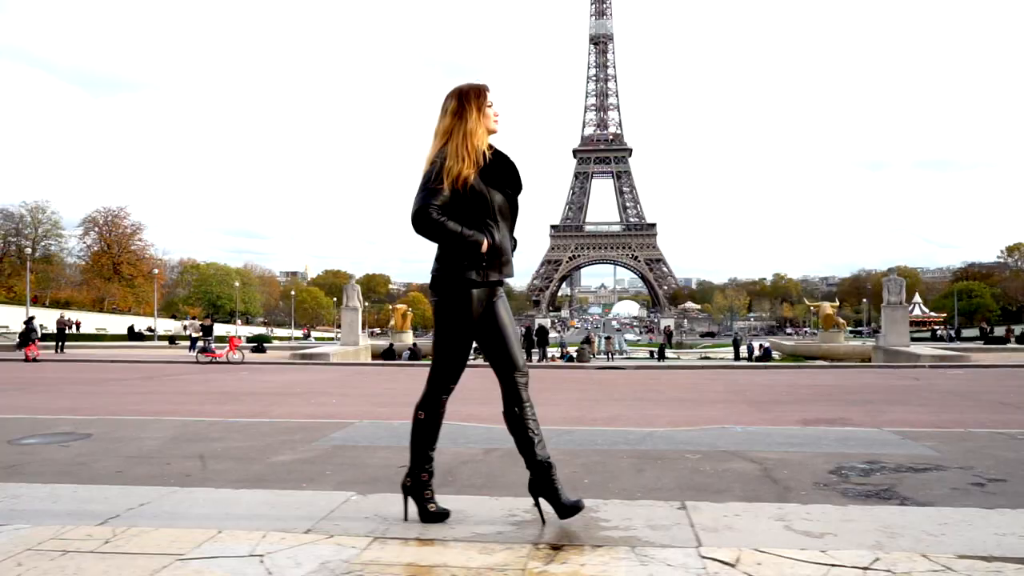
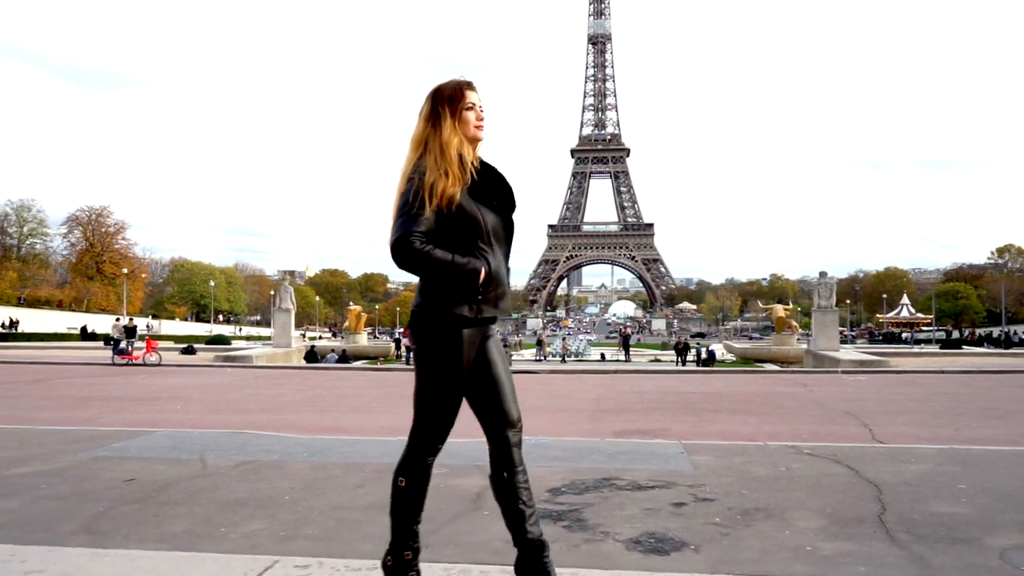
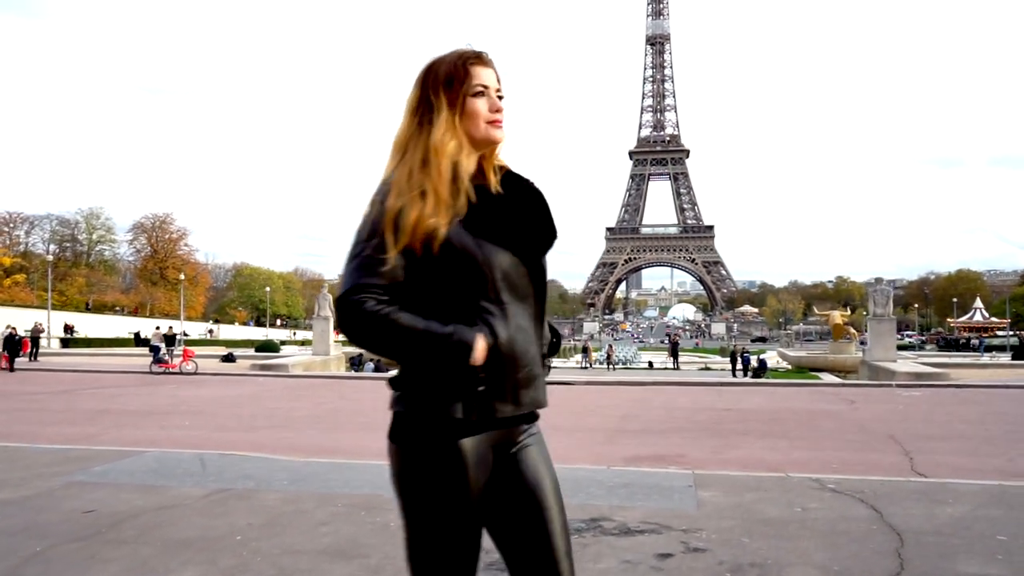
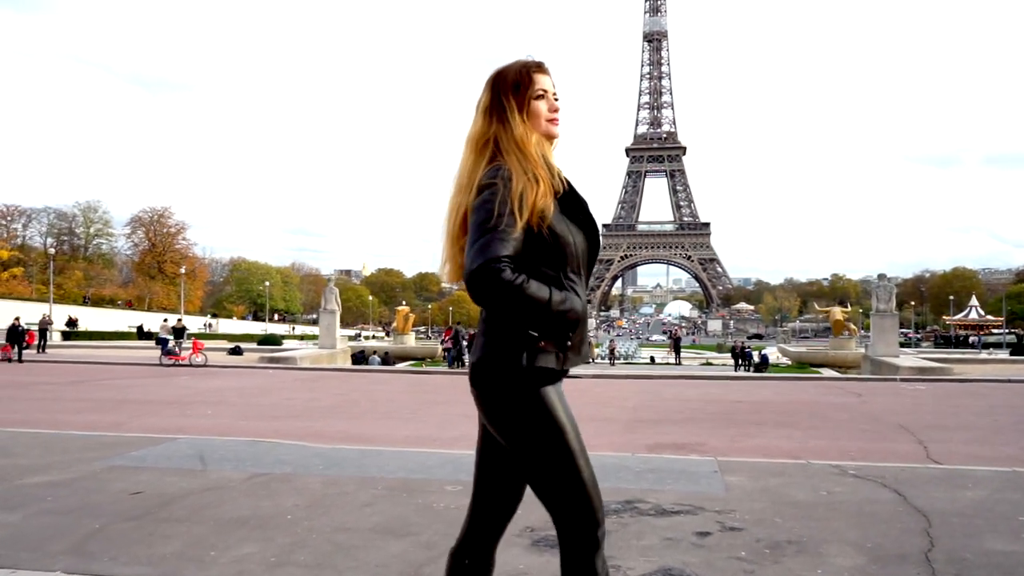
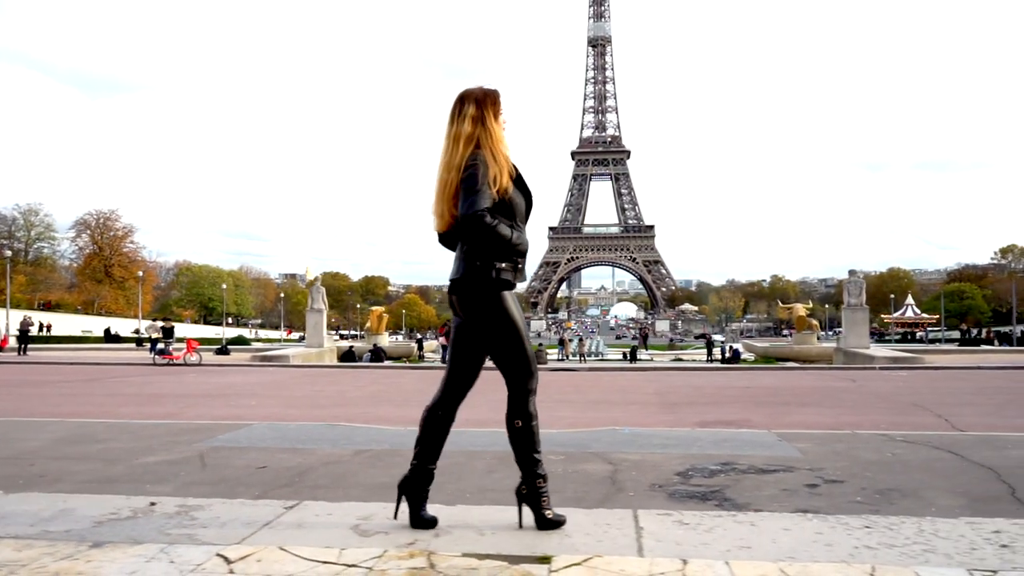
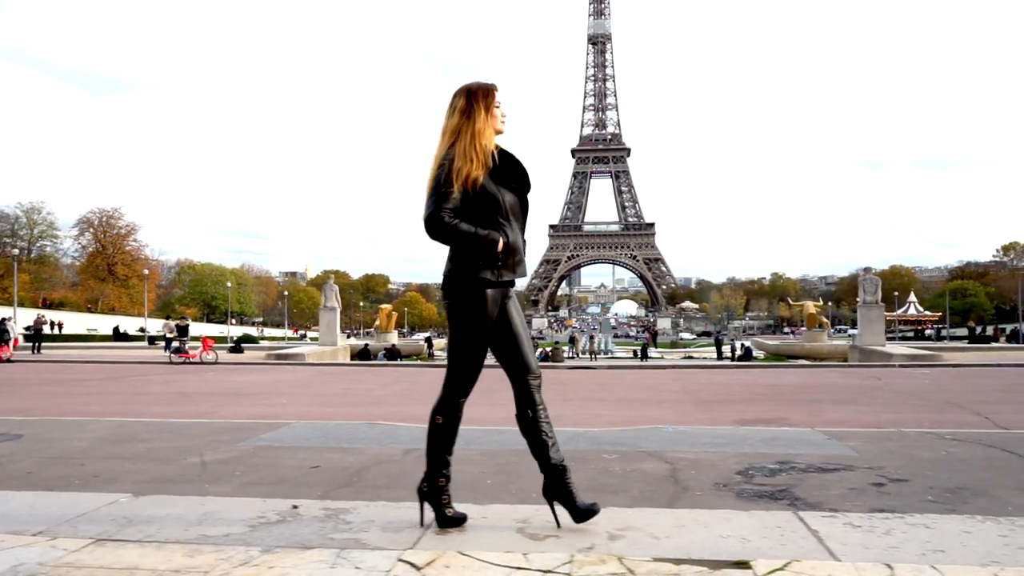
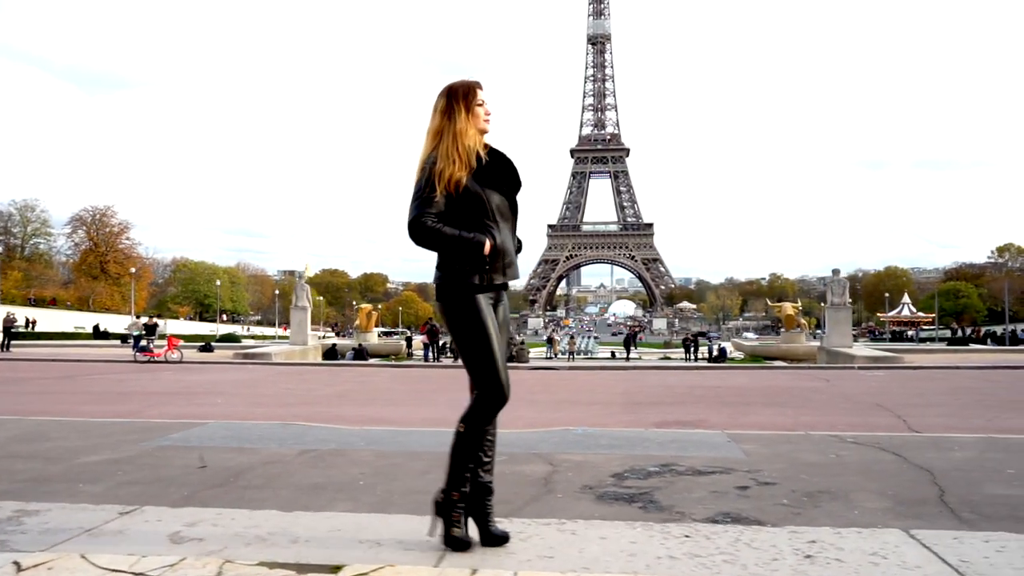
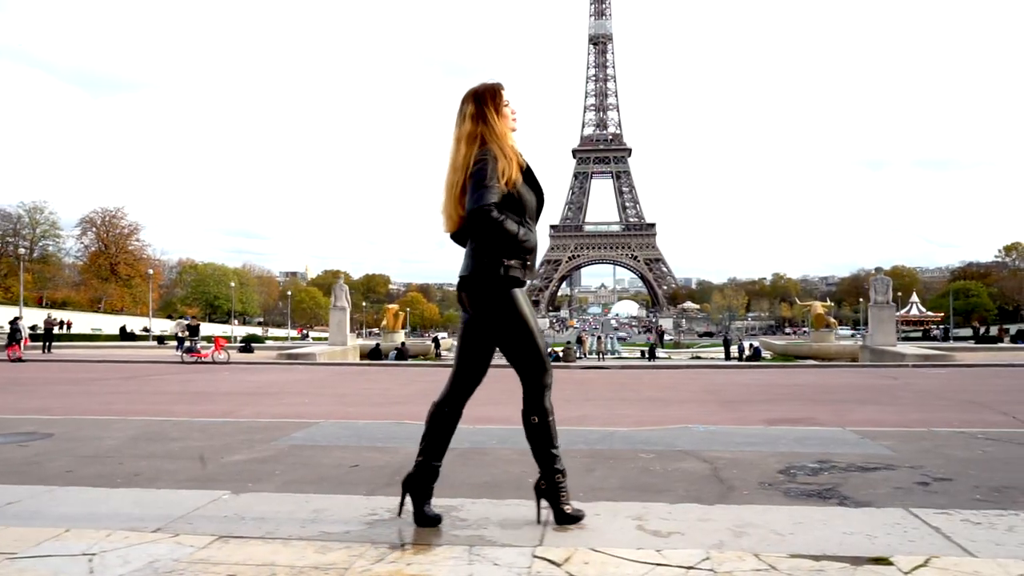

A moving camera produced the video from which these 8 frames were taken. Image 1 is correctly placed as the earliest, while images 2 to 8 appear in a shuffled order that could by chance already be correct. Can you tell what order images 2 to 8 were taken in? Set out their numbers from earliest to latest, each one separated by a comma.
8, 6, 5, 7, 2, 4, 3
